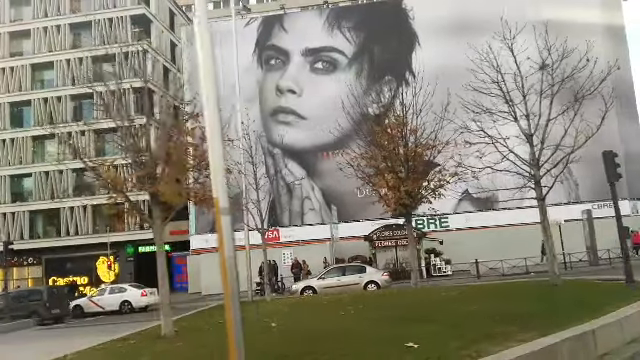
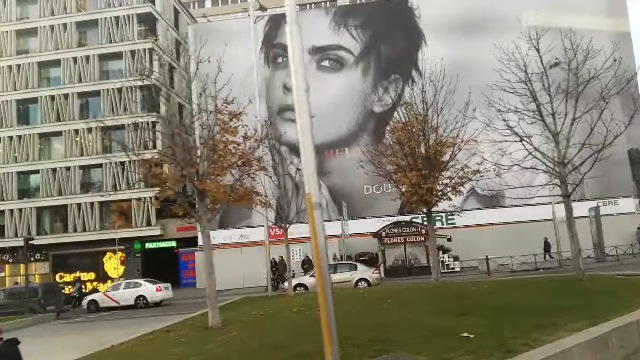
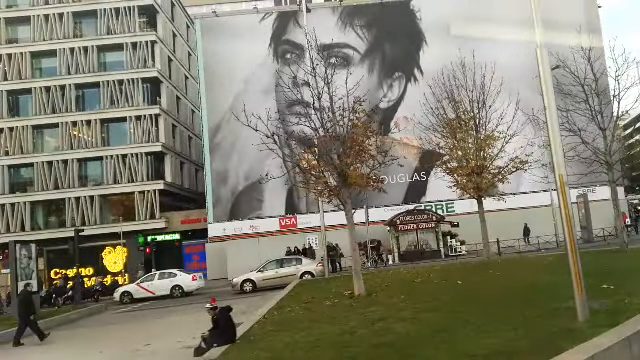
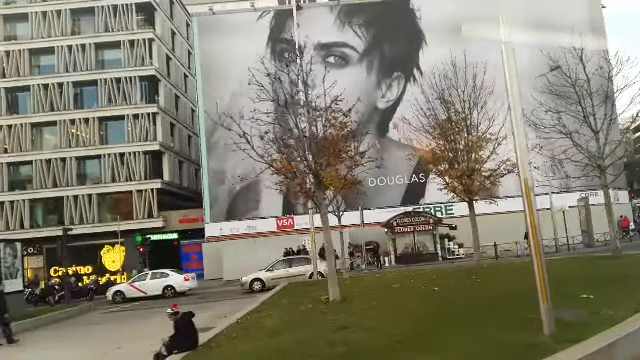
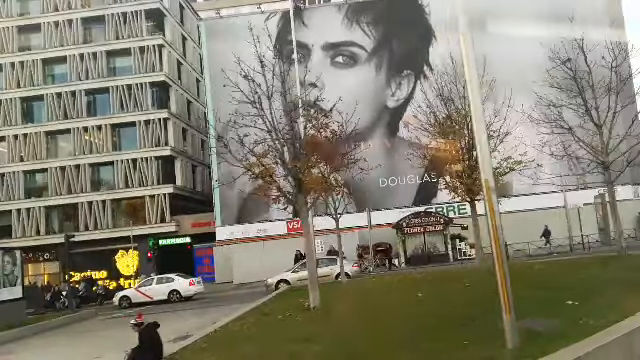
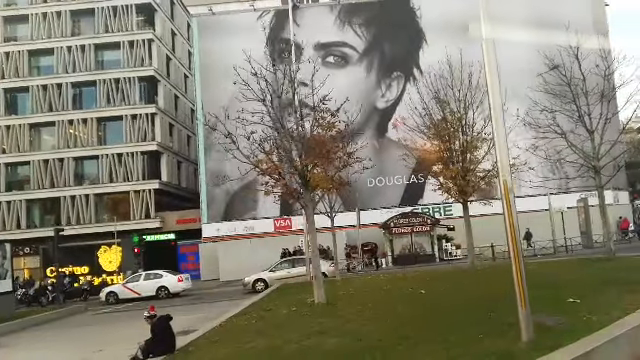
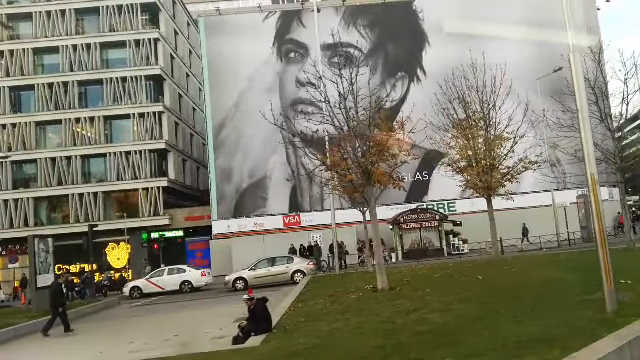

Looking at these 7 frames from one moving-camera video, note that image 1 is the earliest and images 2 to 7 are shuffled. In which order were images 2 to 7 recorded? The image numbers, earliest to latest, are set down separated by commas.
2, 5, 6, 4, 3, 7
